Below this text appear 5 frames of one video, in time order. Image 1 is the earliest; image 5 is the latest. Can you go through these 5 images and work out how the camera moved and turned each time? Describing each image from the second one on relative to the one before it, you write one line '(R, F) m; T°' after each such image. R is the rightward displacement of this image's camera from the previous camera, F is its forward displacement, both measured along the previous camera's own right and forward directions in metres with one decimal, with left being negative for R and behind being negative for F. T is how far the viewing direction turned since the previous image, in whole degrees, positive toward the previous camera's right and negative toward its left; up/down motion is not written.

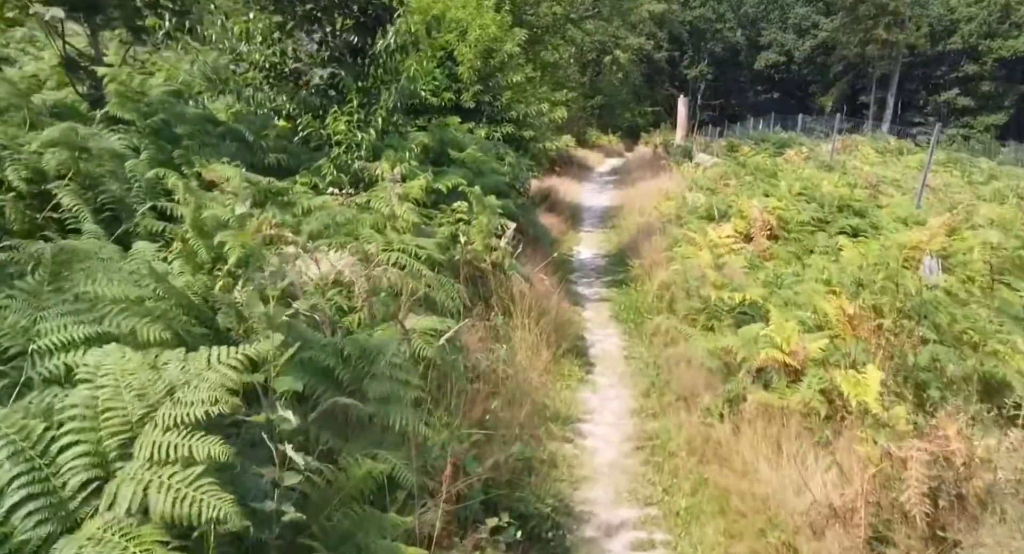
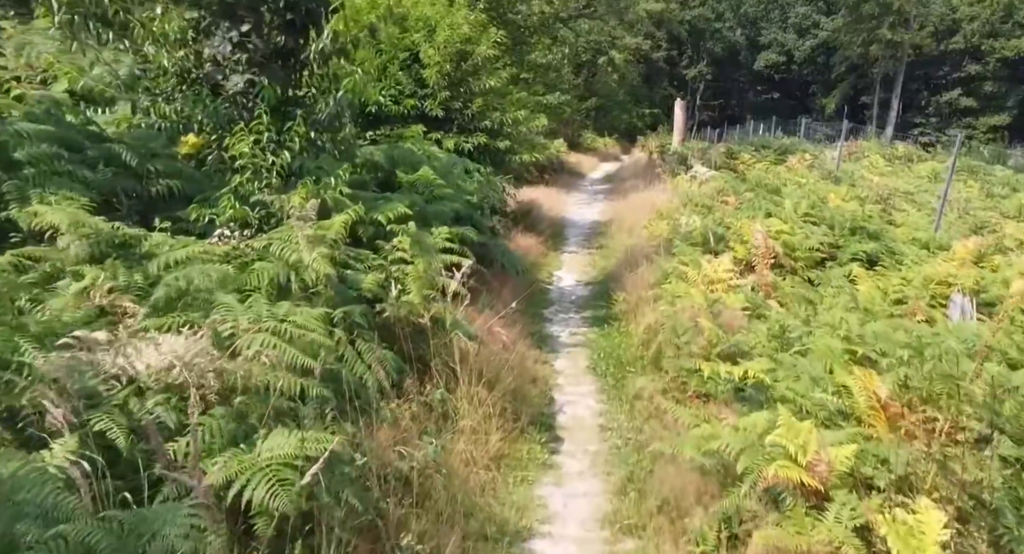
(+0.4, +1.3) m; 0°
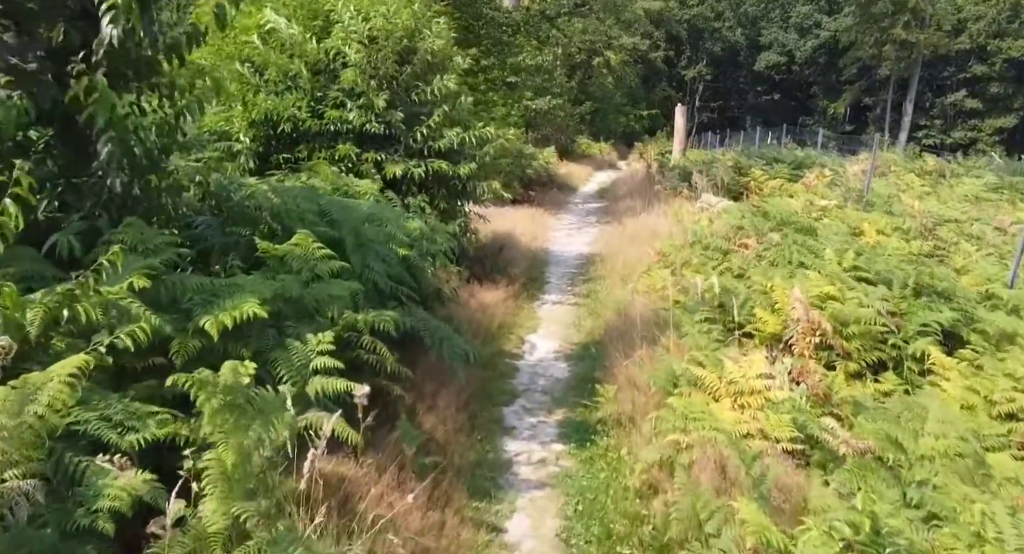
(+0.4, +2.5) m; 0°
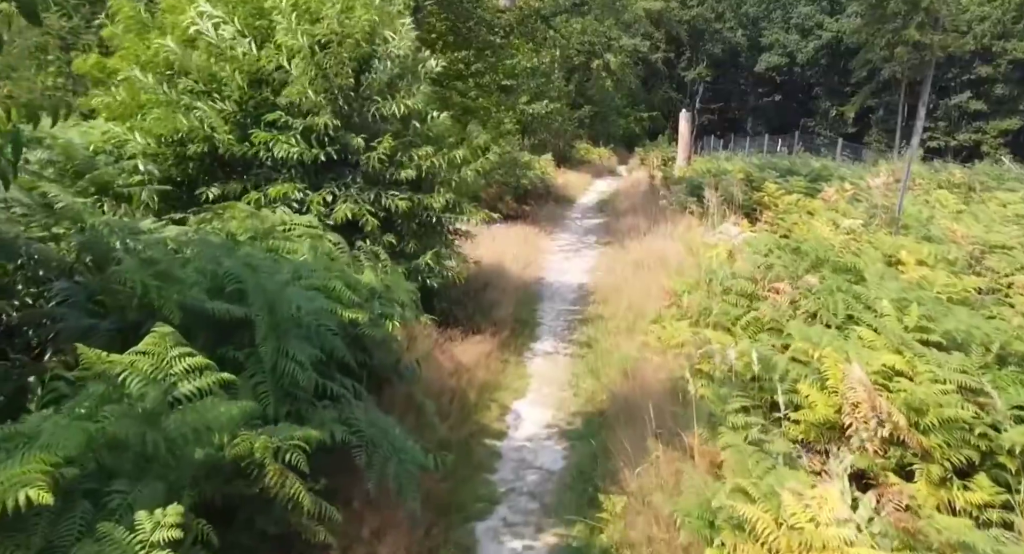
(+0.1, +1.6) m; 0°
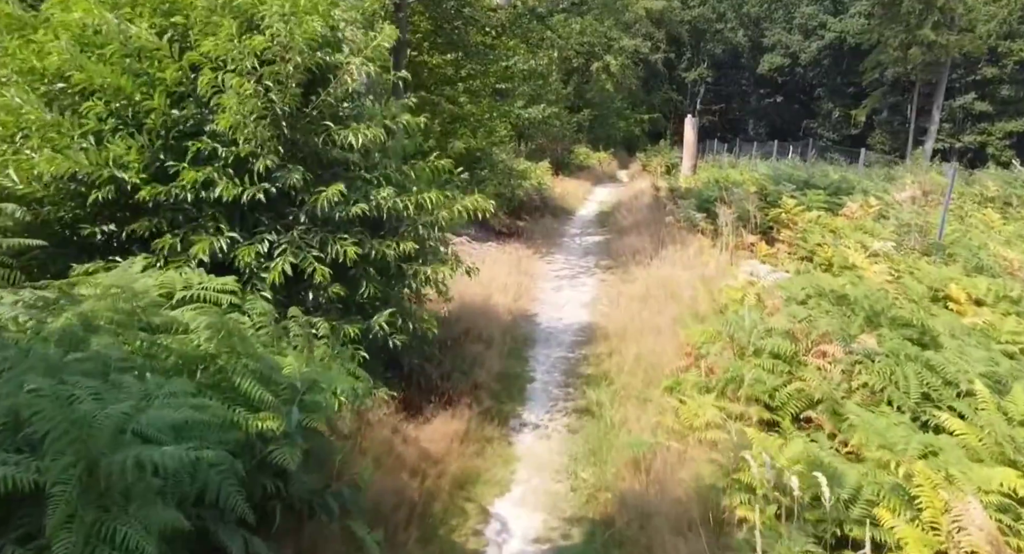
(+0.1, +1.6) m; 0°
